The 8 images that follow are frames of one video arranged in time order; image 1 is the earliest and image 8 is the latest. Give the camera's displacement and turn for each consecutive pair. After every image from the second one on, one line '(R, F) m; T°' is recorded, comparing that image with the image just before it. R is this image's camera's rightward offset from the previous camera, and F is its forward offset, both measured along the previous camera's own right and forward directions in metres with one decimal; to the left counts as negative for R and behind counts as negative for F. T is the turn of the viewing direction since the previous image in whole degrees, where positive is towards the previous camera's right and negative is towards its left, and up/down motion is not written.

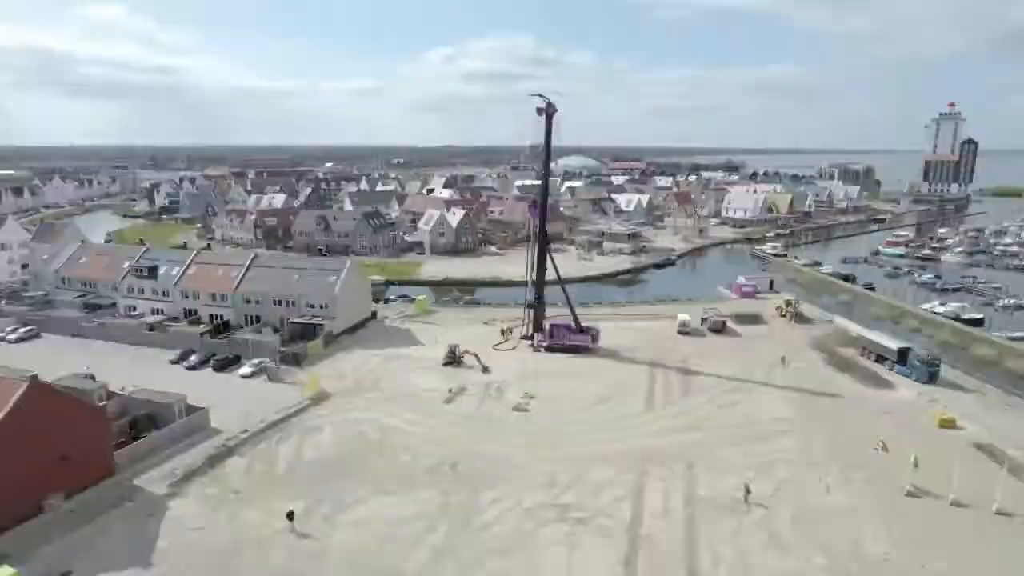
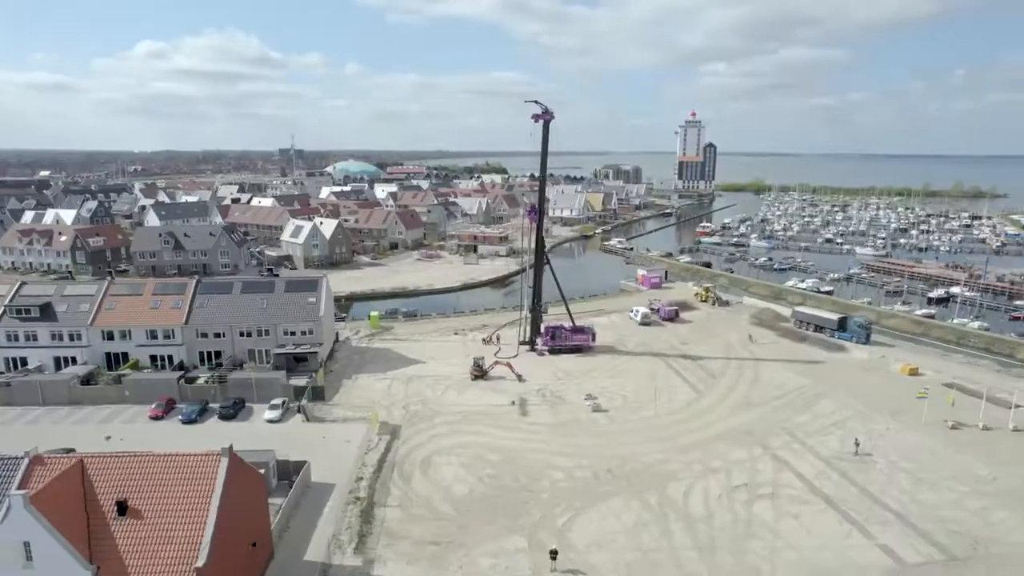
(-11.1, +2.2) m; +21°
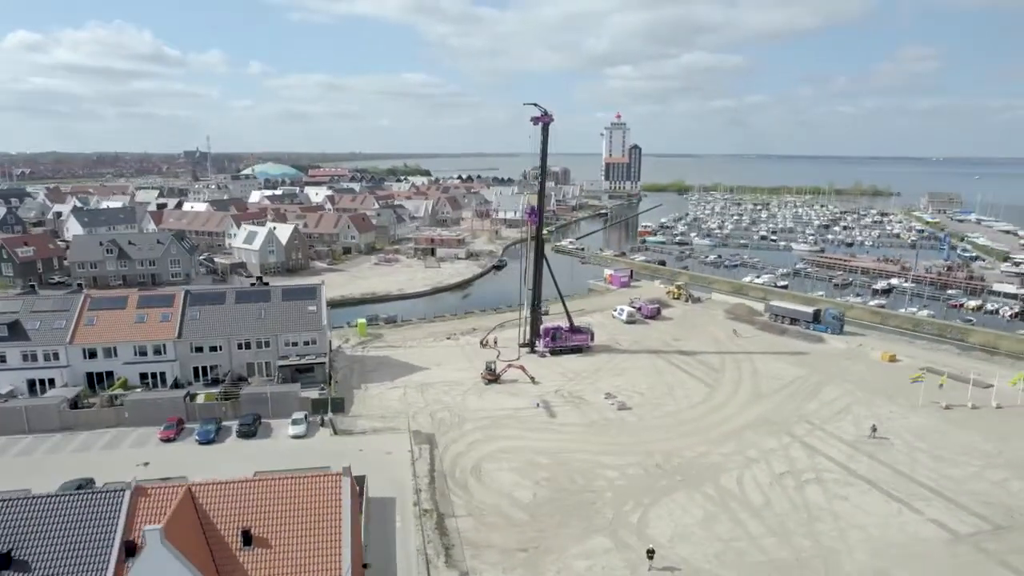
(-3.9, +0.3) m; +7°
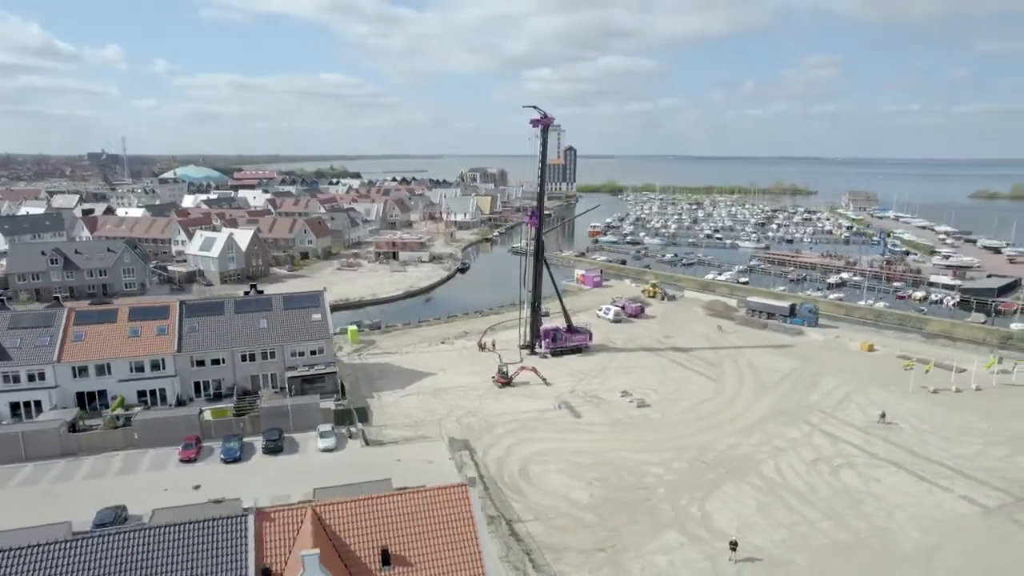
(-3.6, +0.2) m; +7°
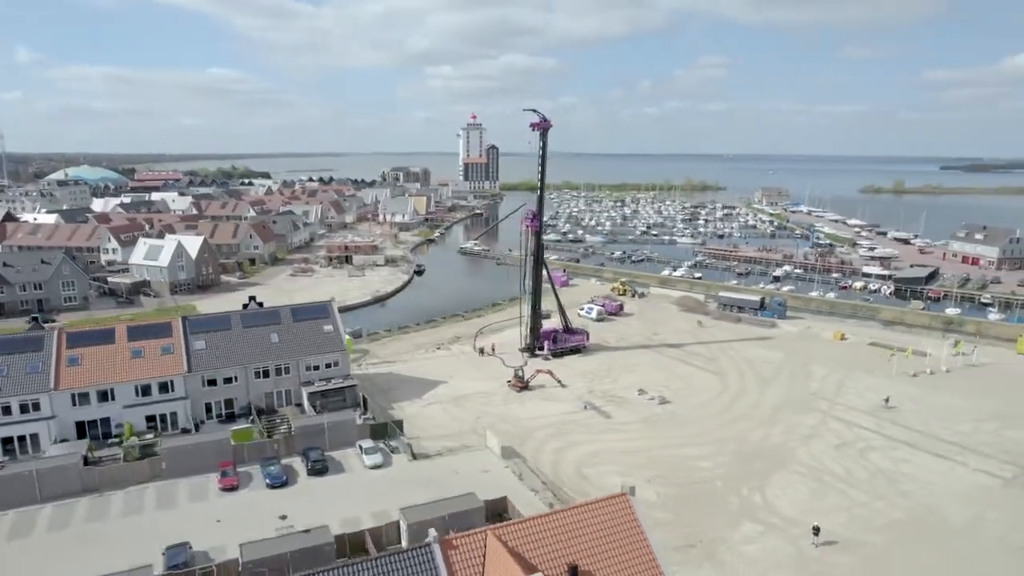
(-4.4, +0.3) m; +8°
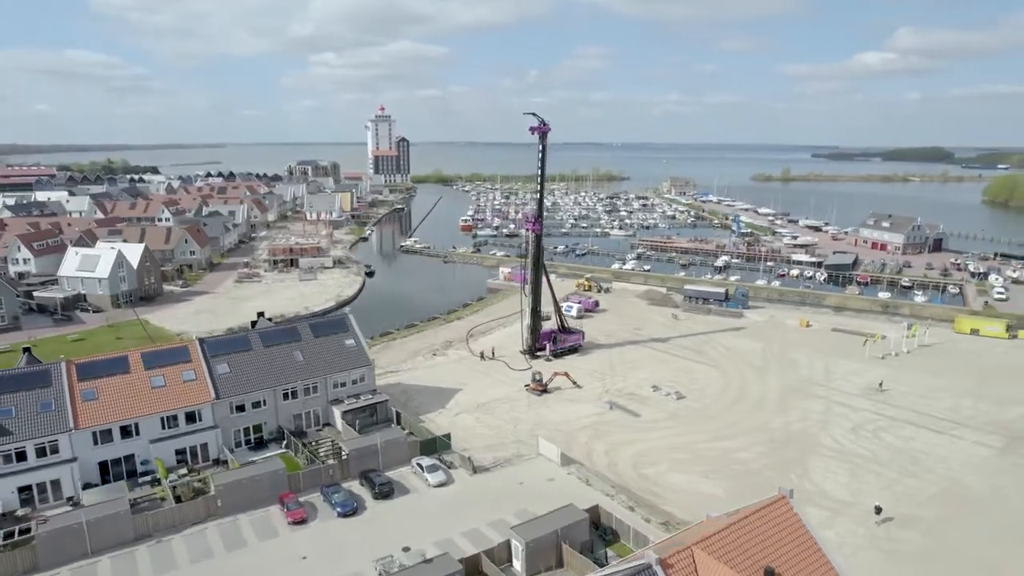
(-5.0, +0.3) m; +9°
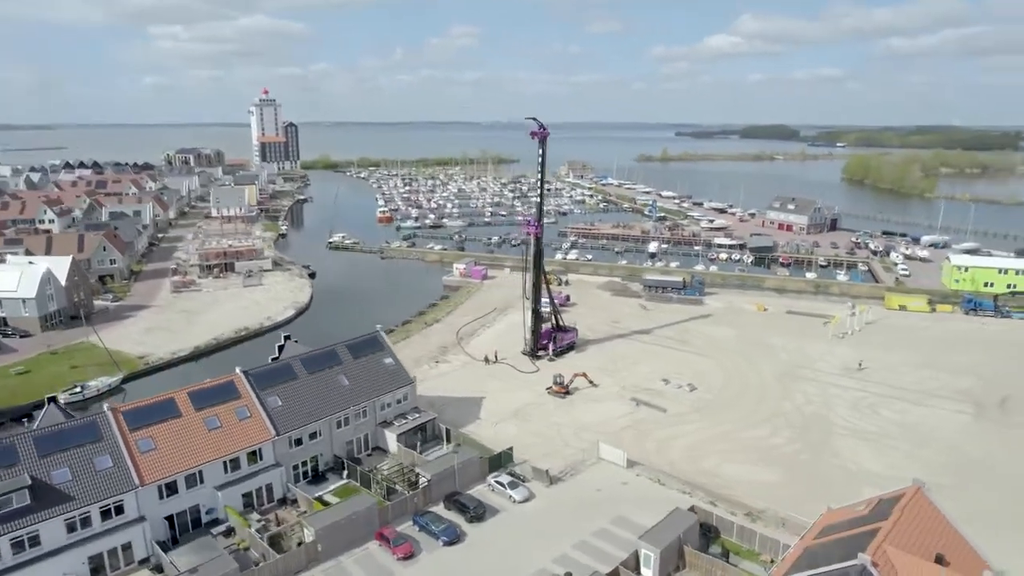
(-6.0, +0.3) m; +11°
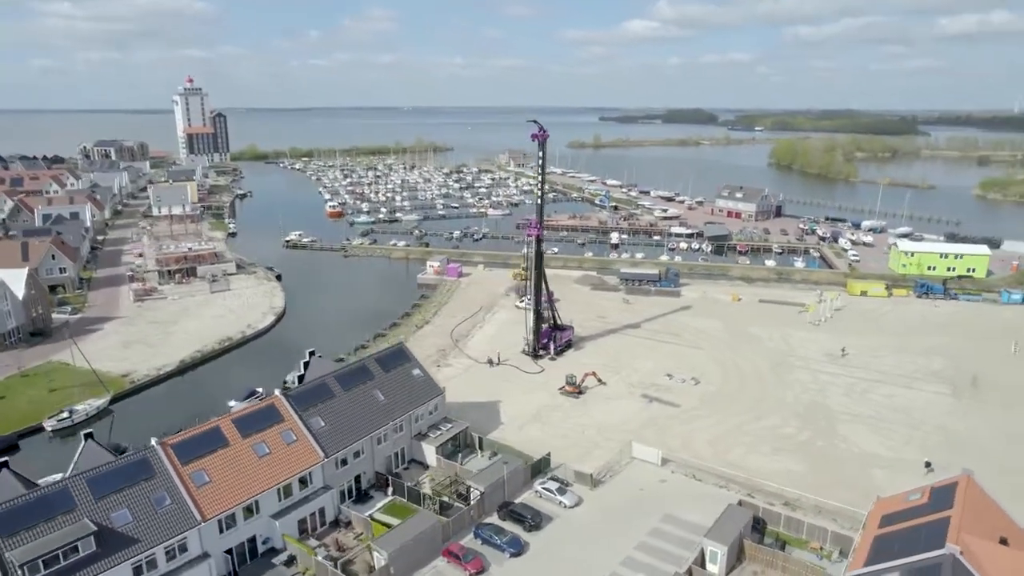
(-3.6, 0.0) m; +6°
